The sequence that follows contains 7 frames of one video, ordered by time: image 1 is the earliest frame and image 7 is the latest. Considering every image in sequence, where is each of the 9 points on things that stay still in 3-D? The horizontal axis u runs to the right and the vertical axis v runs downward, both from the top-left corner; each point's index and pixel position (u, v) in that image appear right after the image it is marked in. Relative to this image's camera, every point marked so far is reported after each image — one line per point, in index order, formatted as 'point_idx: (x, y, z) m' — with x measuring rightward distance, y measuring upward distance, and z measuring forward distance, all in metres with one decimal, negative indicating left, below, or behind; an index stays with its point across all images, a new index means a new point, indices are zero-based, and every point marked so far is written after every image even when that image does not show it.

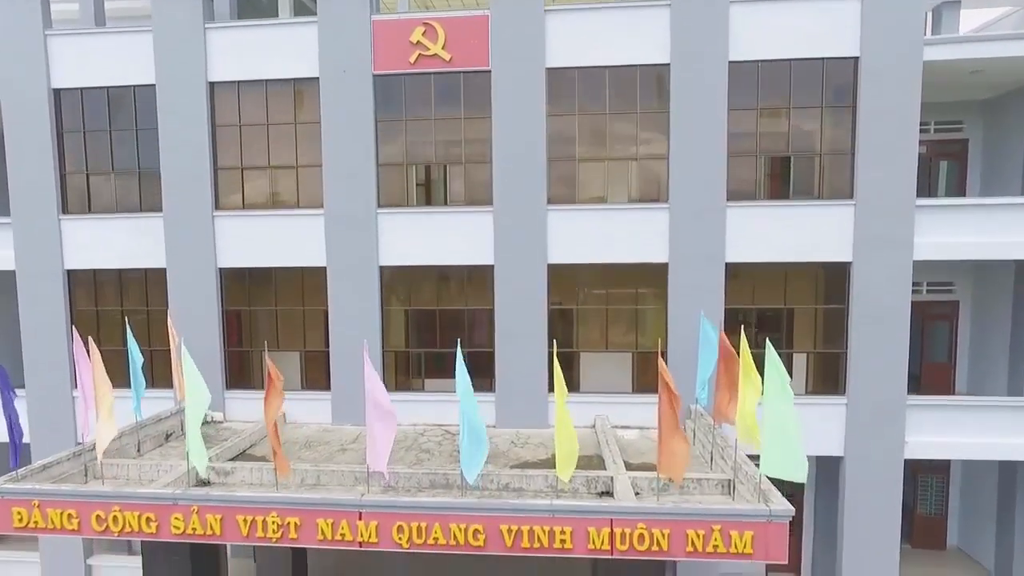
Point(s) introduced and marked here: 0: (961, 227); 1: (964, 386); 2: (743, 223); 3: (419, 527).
0: (+8.0, +1.1, +10.4) m
1: (+10.0, -1.8, +12.8) m
2: (+4.2, +1.2, +10.6) m
3: (-1.1, -2.8, +6.9) m
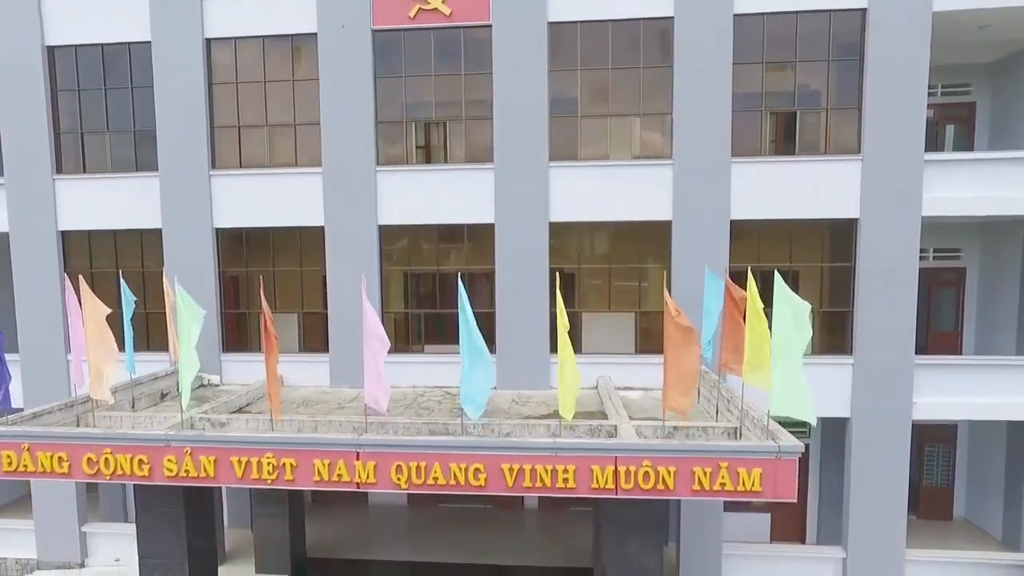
0: (+8.0, +1.9, +10.2) m
1: (+10.1, -1.1, +12.6) m
2: (+4.2, +2.0, +10.4) m
3: (-1.1, -2.0, +6.7) m
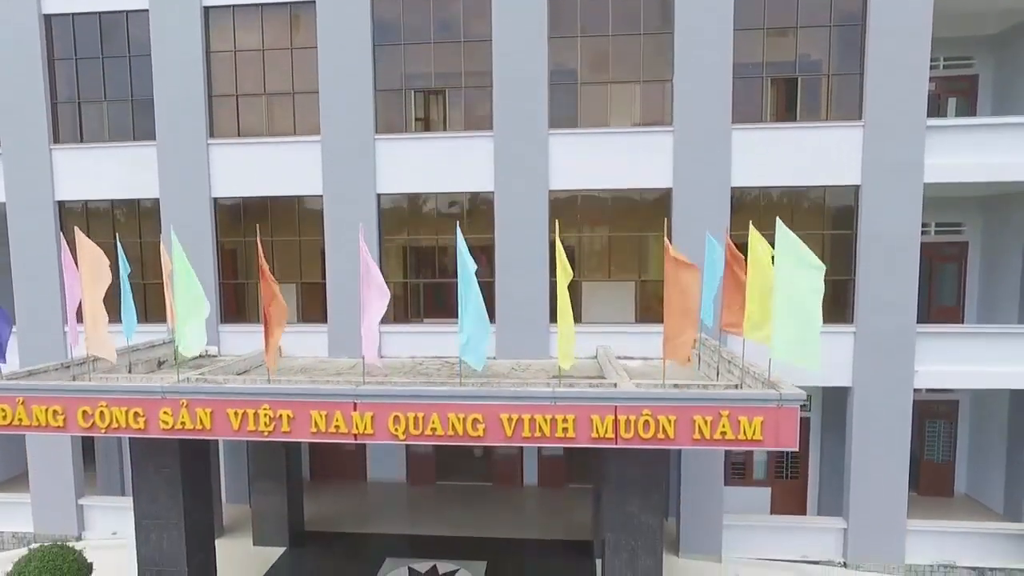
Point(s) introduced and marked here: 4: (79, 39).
0: (+8.0, +2.4, +10.1) m
1: (+10.1, -0.5, +12.5) m
2: (+4.2, +2.5, +10.3) m
3: (-1.1, -1.5, +6.6) m
4: (-8.4, +4.9, +11.3) m
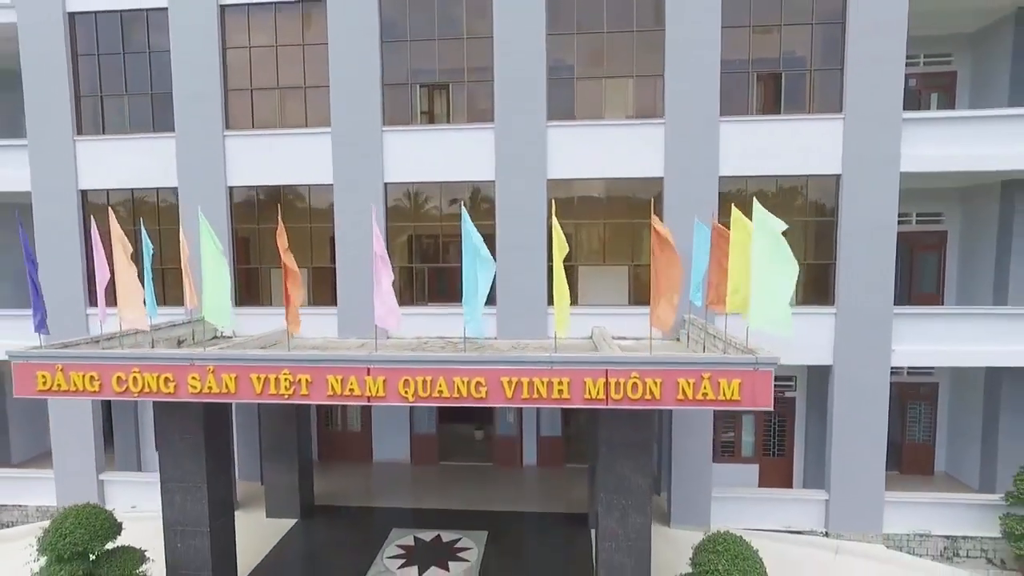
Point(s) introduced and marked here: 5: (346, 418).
0: (+8.0, +2.7, +10.7) m
1: (+10.1, -0.2, +13.1) m
2: (+4.2, +2.8, +10.9) m
3: (-1.1, -1.2, +7.2) m
4: (-8.4, +5.2, +11.9) m
5: (-4.3, -3.4, +15.0) m
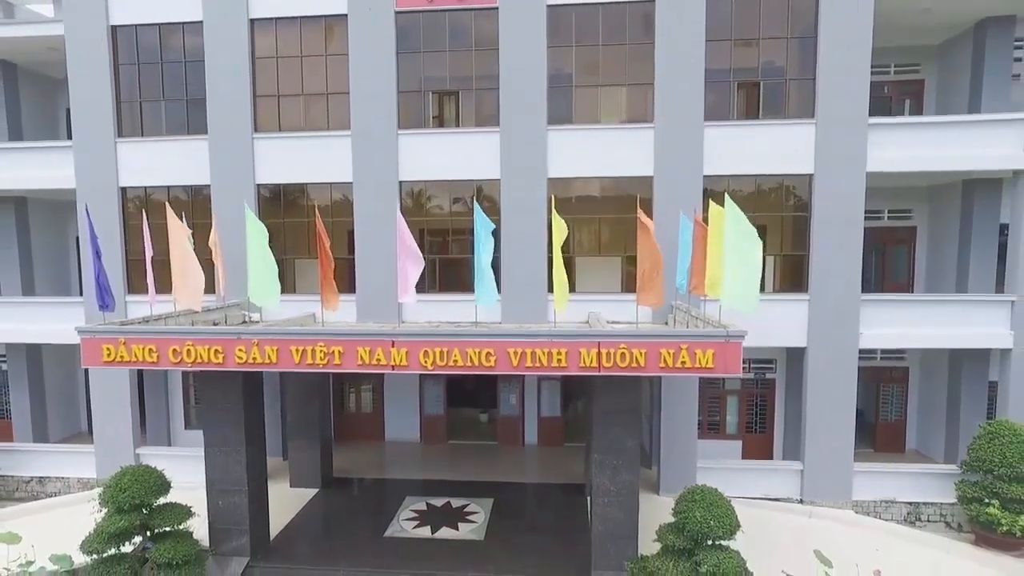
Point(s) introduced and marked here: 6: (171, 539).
0: (+8.1, +3.0, +11.8) m
1: (+10.1, 0.0, +14.3) m
2: (+4.3, +3.1, +12.0) m
3: (-1.0, -0.9, +8.4) m
4: (-8.4, +5.4, +13.0) m
5: (-4.3, -3.2, +16.1) m
6: (-5.6, -4.1, +9.5) m
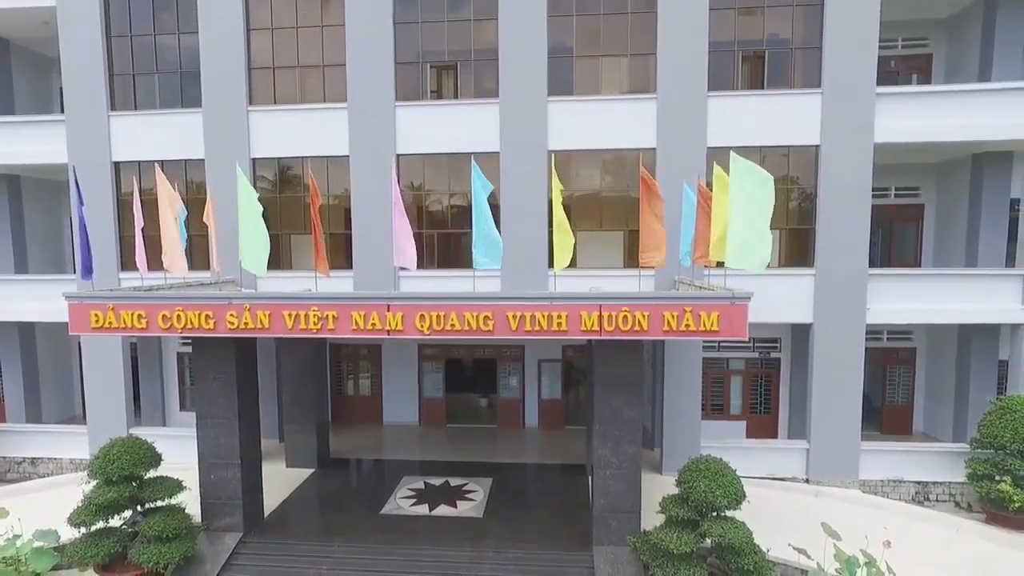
0: (+8.1, +3.5, +11.6) m
1: (+10.1, +0.5, +14.0) m
2: (+4.3, +3.6, +11.8) m
3: (-1.0, -0.4, +8.1) m
4: (-8.4, +6.0, +12.8) m
5: (-4.3, -2.7, +15.9) m
6: (-5.6, -3.6, +9.2) m
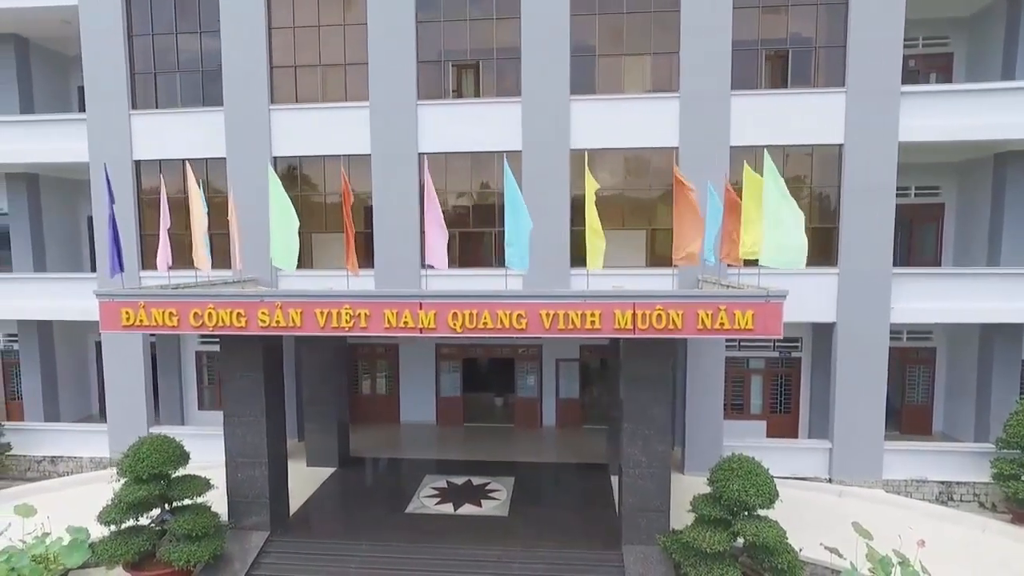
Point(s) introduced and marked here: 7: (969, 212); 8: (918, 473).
0: (+8.6, +3.5, +11.6) m
1: (+10.6, +0.5, +14.0) m
2: (+4.8, +3.6, +11.8) m
3: (-0.6, -0.4, +8.1) m
4: (-7.9, +6.0, +12.8) m
5: (-3.8, -2.6, +15.9) m
6: (-5.1, -3.6, +9.2) m
7: (+10.7, +1.8, +13.6) m
8: (+8.4, -3.8, +11.9) m
